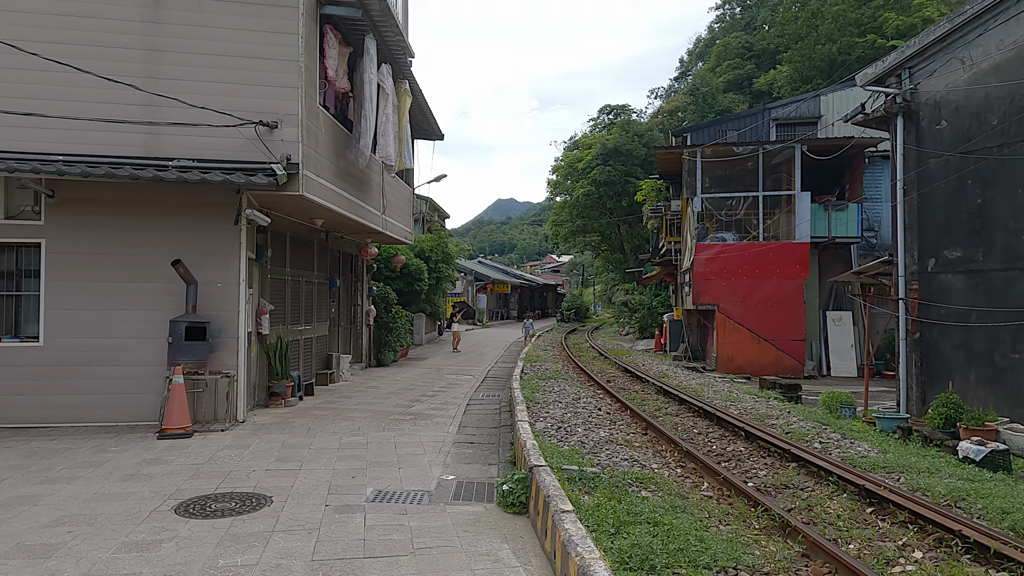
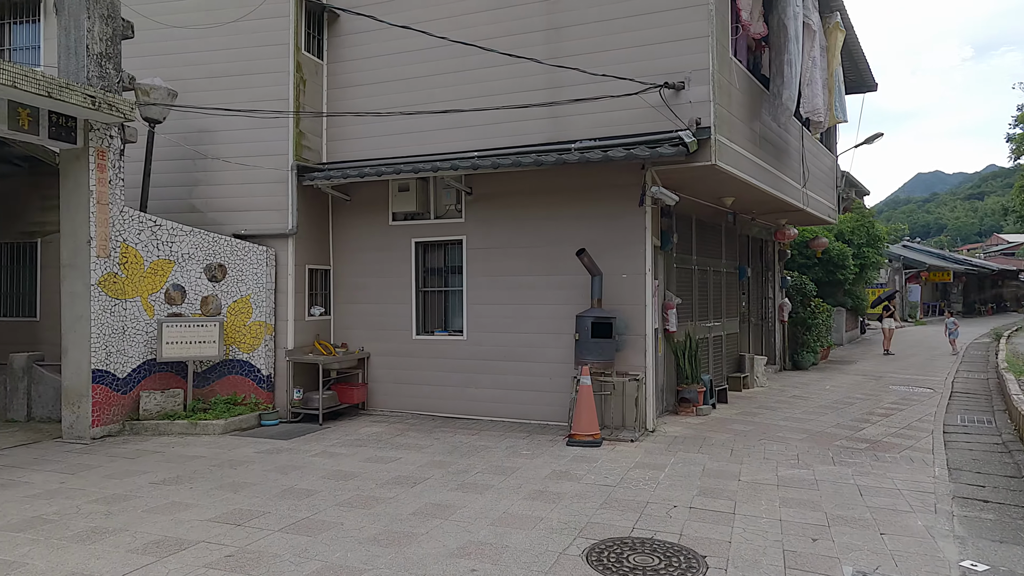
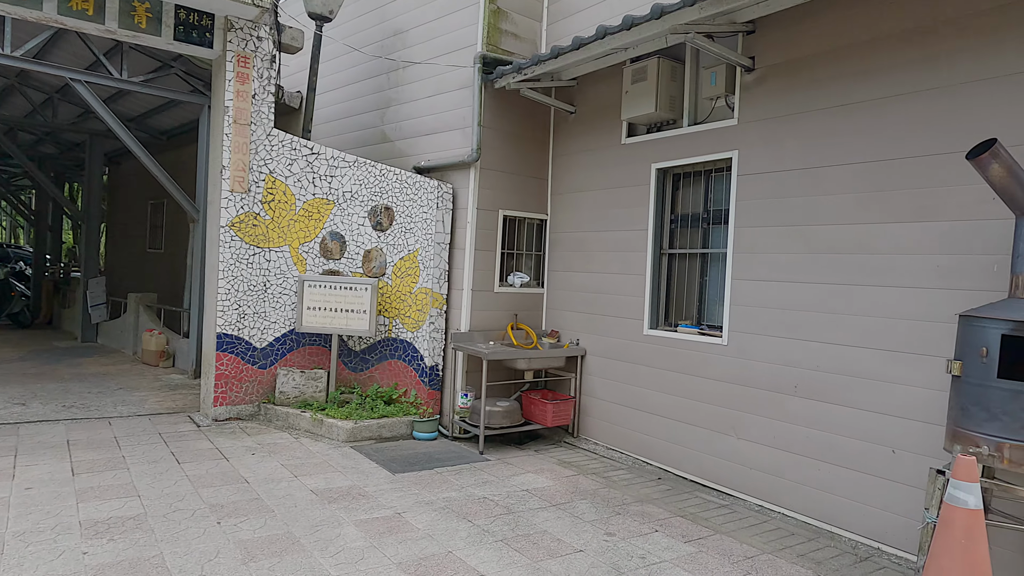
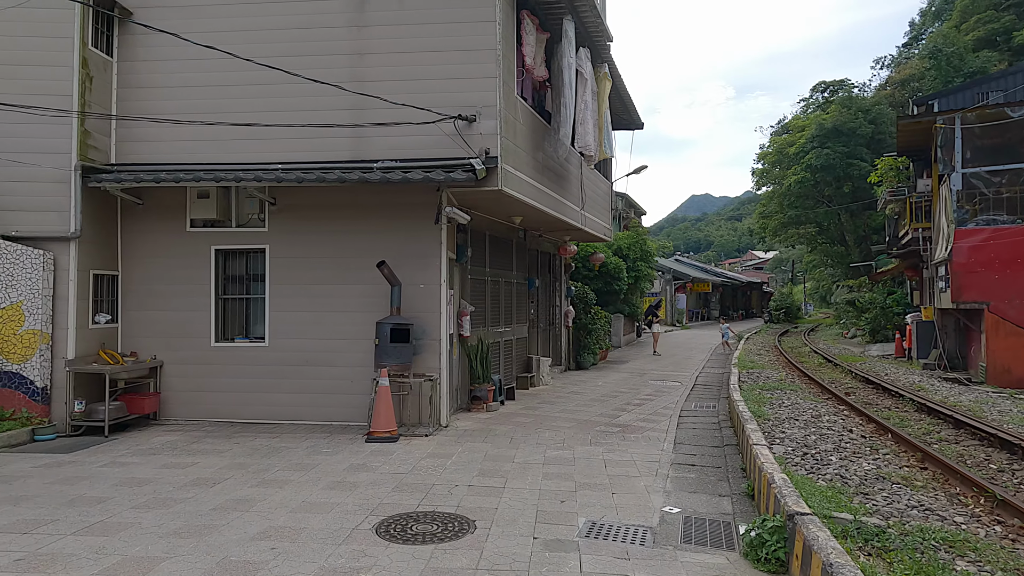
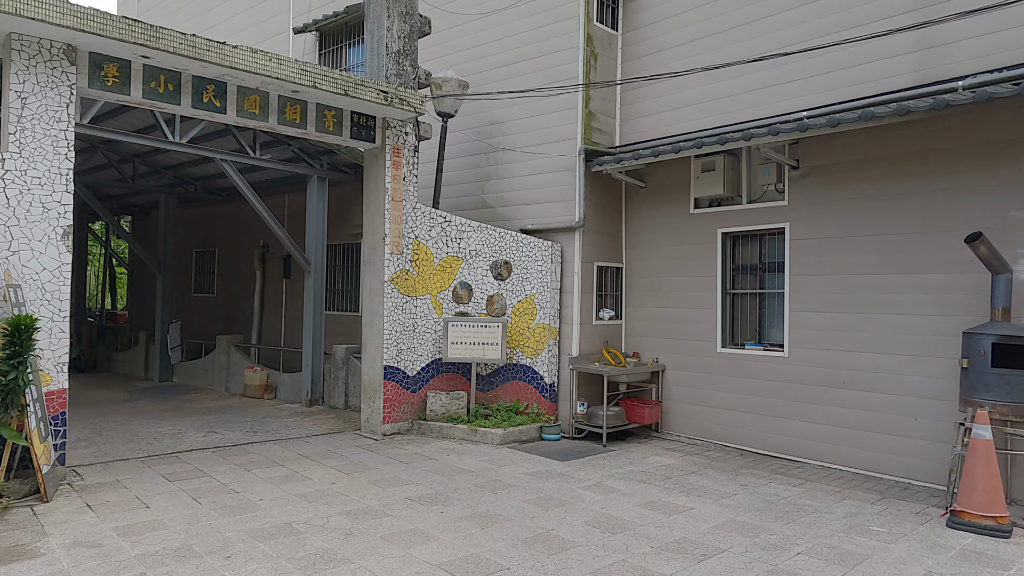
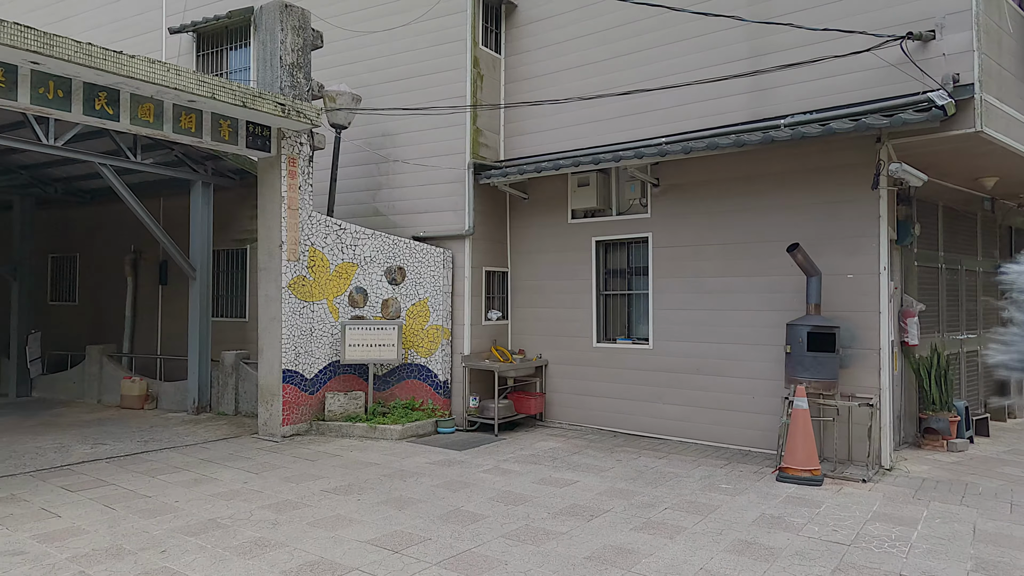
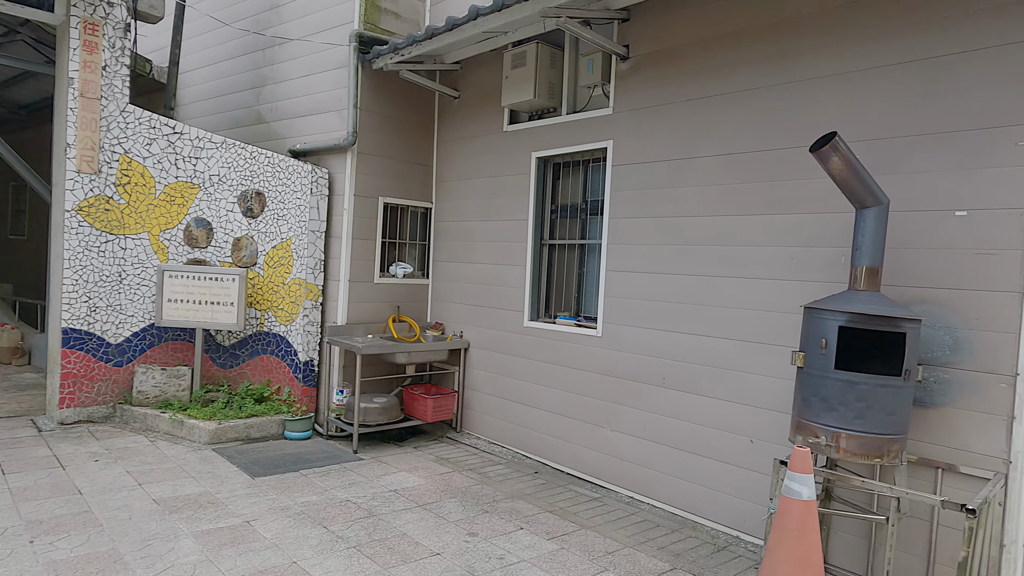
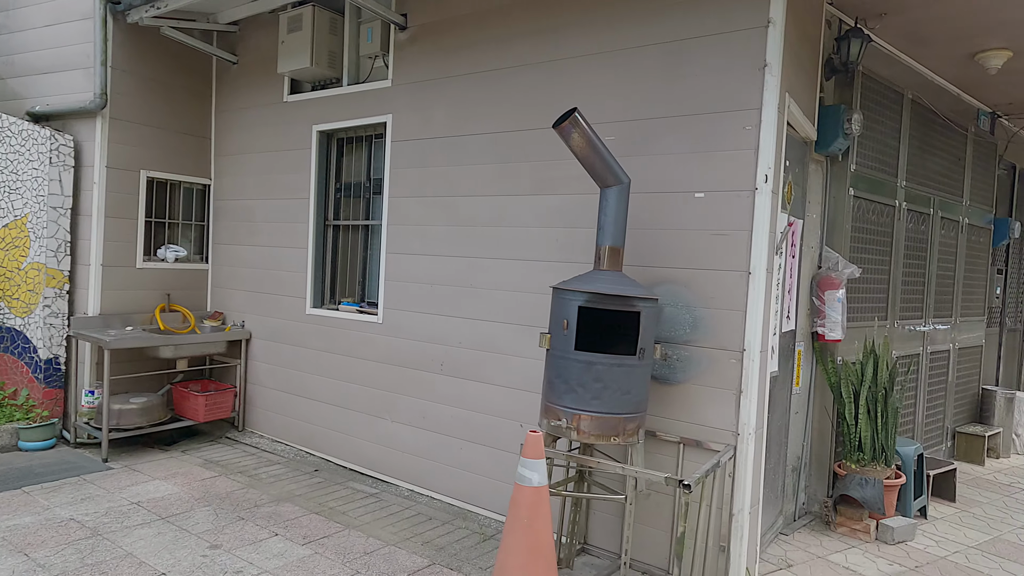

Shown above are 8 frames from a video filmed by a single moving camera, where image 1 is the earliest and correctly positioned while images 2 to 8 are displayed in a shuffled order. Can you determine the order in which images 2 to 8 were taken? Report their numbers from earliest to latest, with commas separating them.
4, 2, 6, 5, 3, 7, 8
